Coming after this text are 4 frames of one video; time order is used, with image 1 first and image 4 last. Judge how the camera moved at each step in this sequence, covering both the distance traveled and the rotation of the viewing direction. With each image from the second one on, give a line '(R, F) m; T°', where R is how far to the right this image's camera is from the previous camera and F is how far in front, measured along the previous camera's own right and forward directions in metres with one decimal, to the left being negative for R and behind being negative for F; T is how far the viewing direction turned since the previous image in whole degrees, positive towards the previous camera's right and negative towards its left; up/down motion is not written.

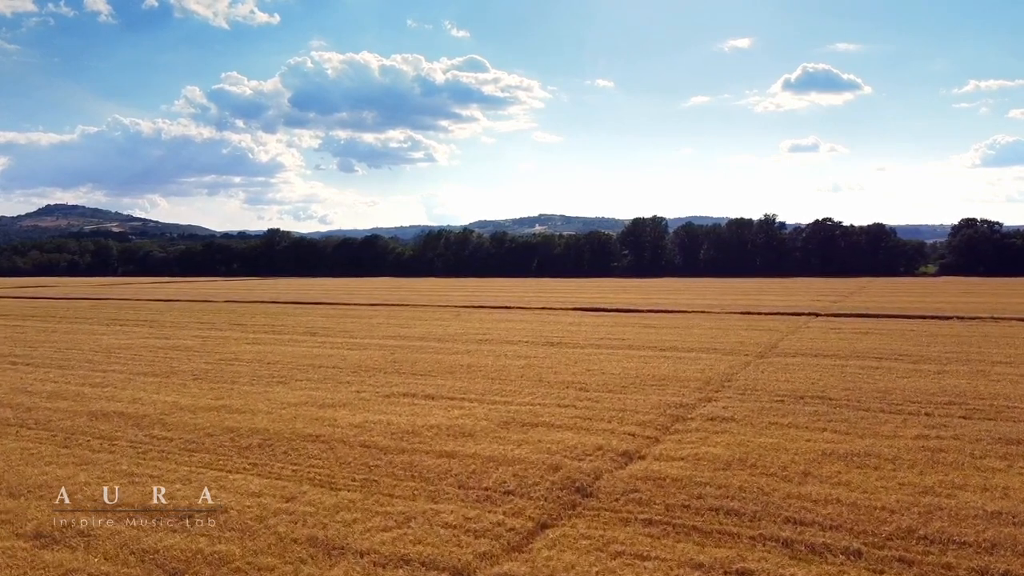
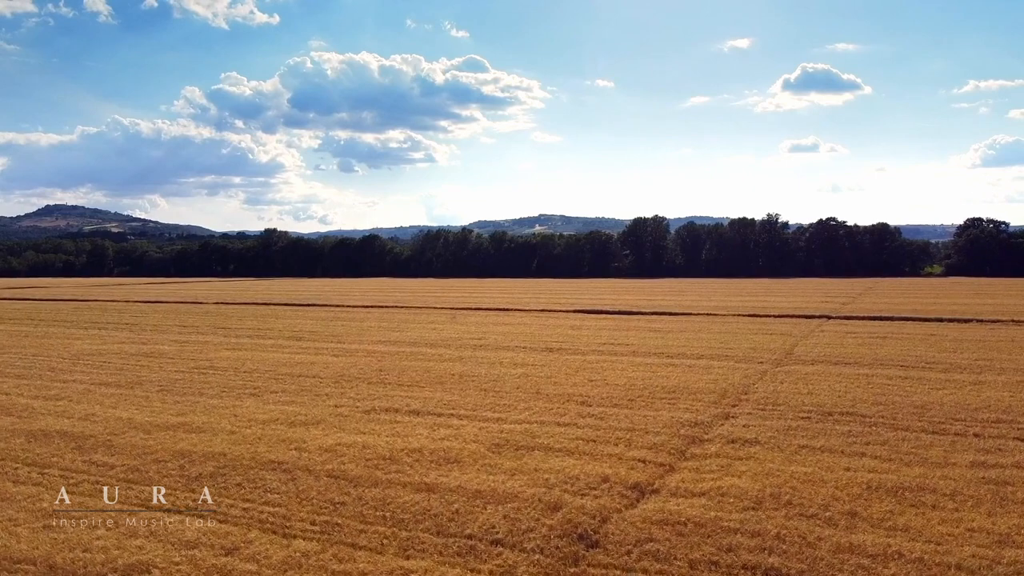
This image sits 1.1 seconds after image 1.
(+0.1, +1.5) m; 0°
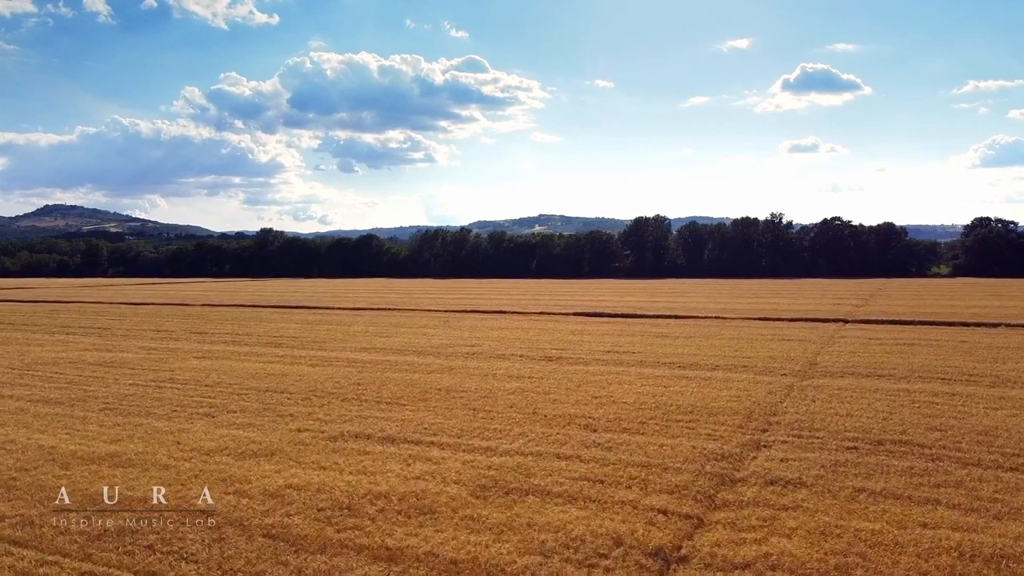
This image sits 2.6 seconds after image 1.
(+0.1, +1.9) m; 0°
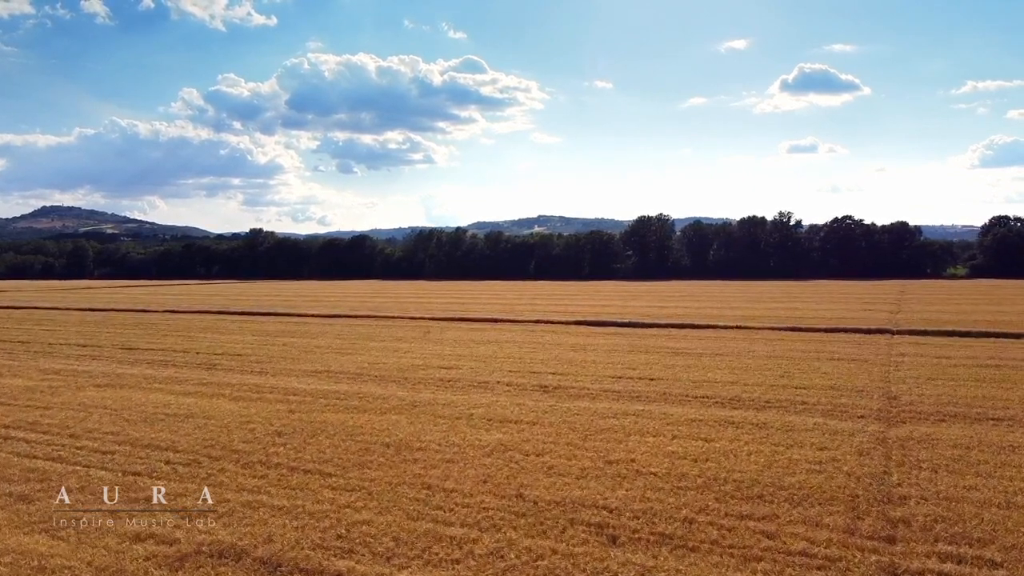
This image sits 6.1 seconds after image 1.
(+0.3, +4.4) m; 0°
